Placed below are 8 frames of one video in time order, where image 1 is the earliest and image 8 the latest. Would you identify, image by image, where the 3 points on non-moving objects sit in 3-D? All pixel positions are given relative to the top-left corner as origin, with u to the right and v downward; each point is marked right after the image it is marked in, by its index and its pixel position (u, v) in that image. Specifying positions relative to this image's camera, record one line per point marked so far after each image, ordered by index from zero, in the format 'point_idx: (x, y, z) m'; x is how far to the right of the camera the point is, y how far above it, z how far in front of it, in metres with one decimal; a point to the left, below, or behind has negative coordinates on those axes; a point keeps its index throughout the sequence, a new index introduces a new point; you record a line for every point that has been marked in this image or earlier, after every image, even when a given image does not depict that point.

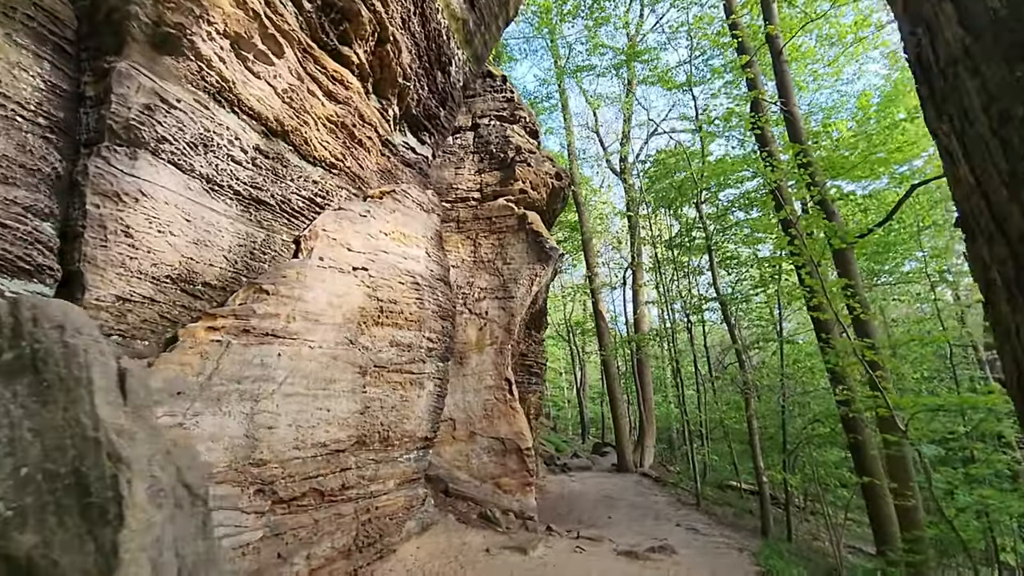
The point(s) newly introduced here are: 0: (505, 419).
0: (-0.2, -2.6, +10.0) m
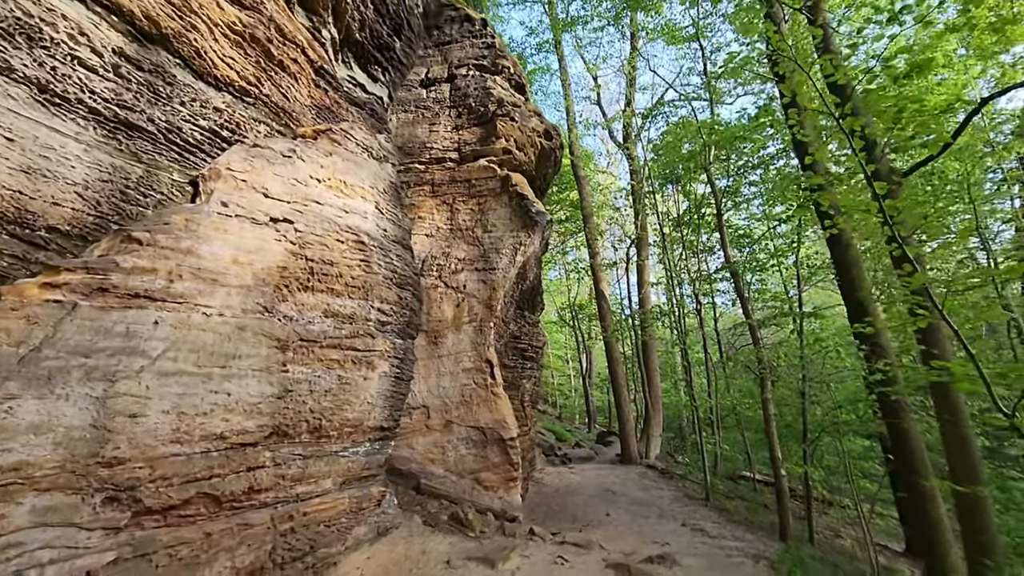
0: (-0.5, -2.1, +8.8) m
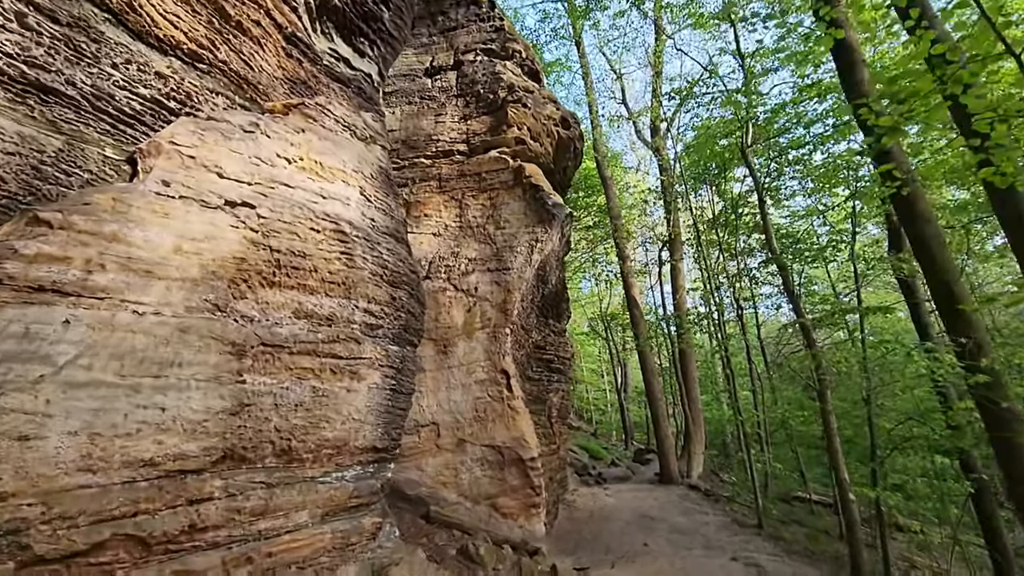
0: (-0.2, -2.1, +7.9) m
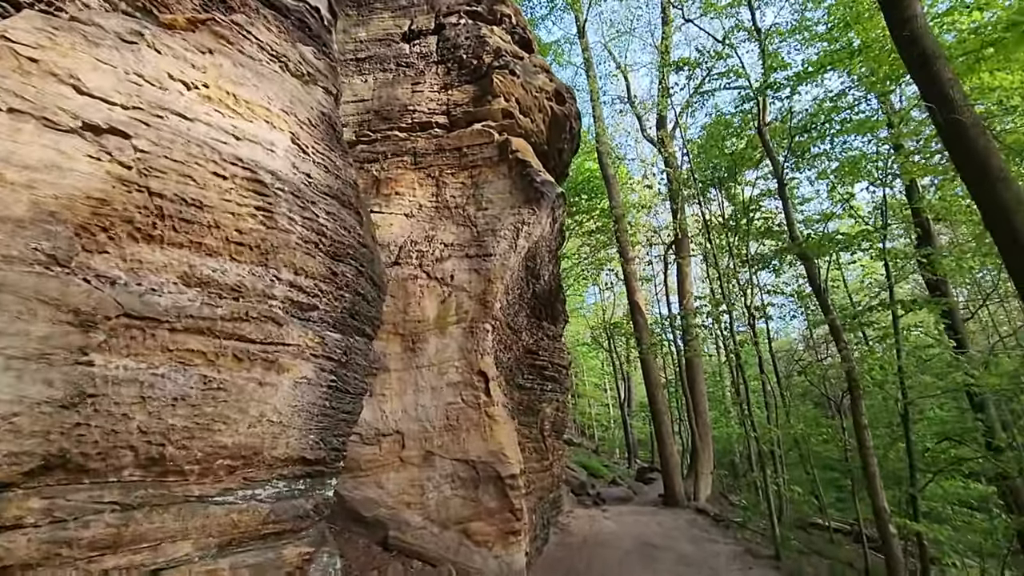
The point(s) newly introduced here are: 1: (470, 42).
0: (-0.5, -1.9, +6.7) m
1: (-0.6, +3.8, +8.1) m
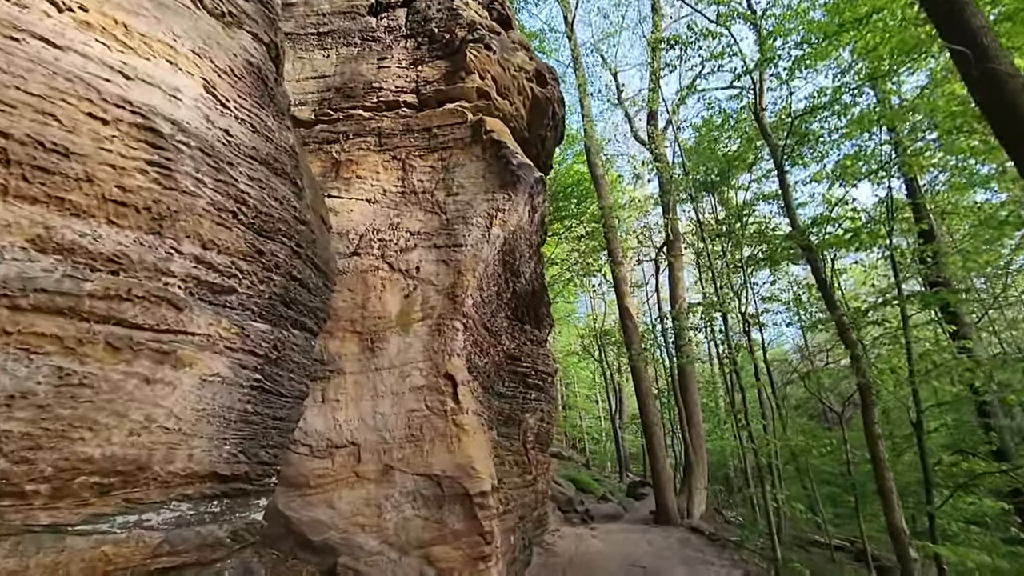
0: (-0.8, -1.8, +5.9) m
1: (-1.0, +3.9, +7.4) m
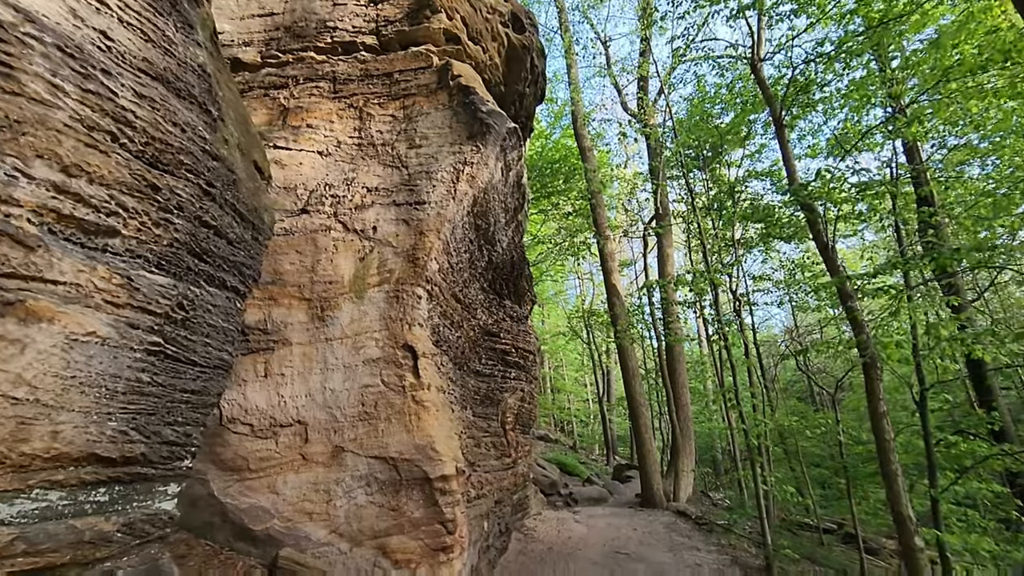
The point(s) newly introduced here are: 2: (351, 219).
0: (-1.2, -1.4, +5.3) m
1: (-1.3, +4.3, +6.6) m
2: (-1.8, +0.8, +5.8) m
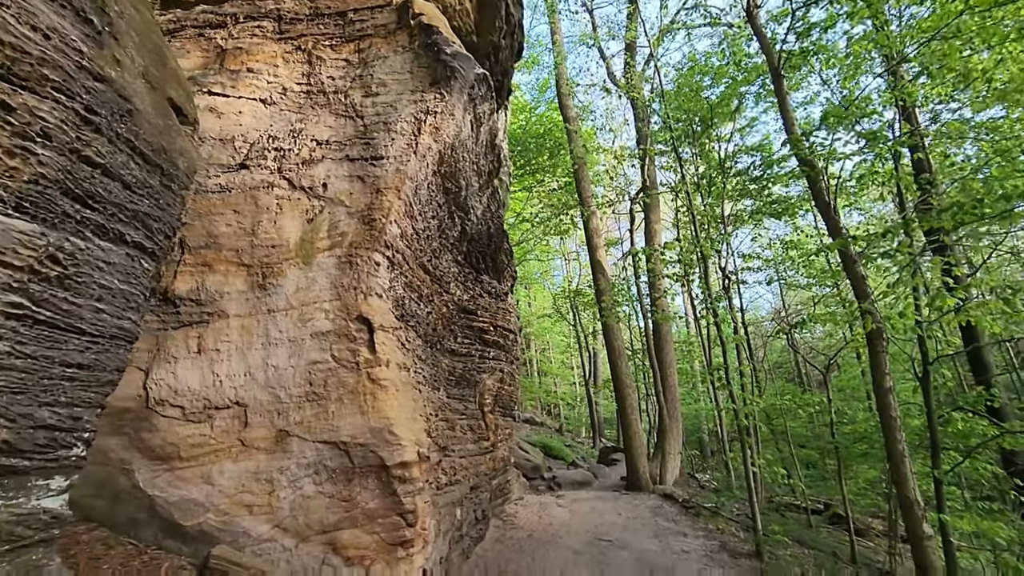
0: (-1.5, -1.1, +4.7) m
1: (-1.7, +4.7, +5.8) m
2: (-2.1, +1.1, +5.1) m
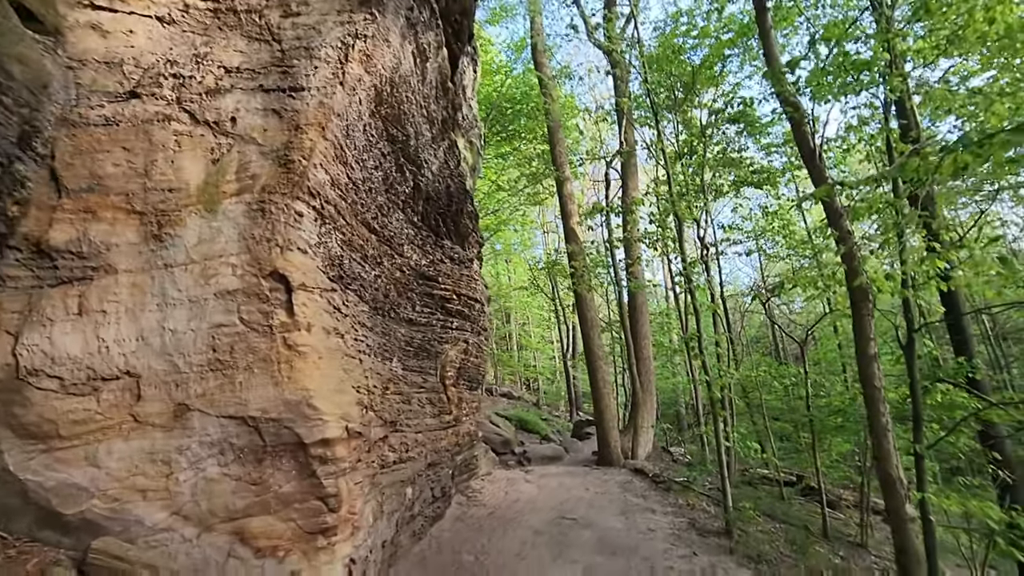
0: (-2.0, -0.7, +4.1) m
1: (-2.2, +5.1, +4.9) m
2: (-2.6, +1.5, +4.3) m
